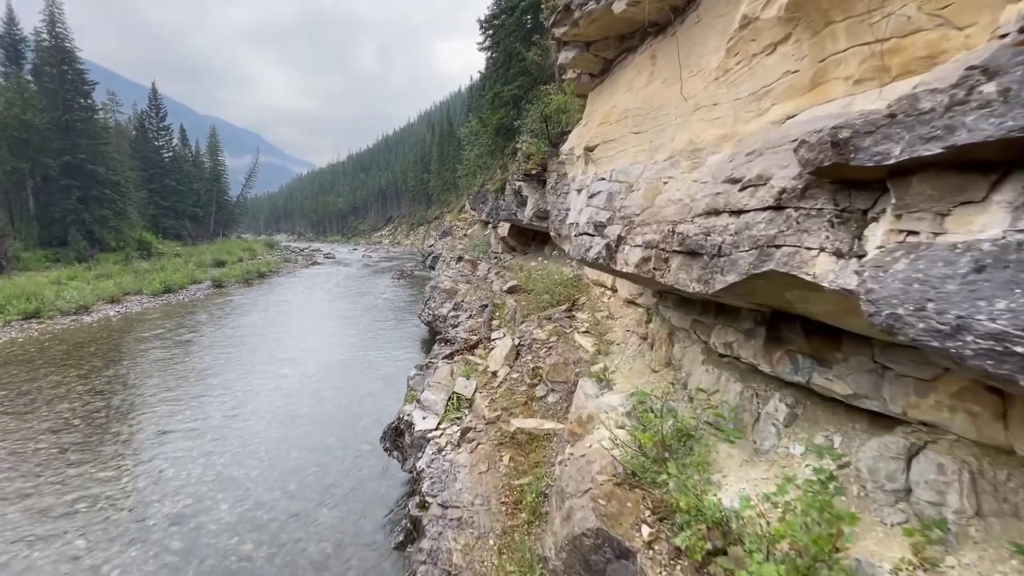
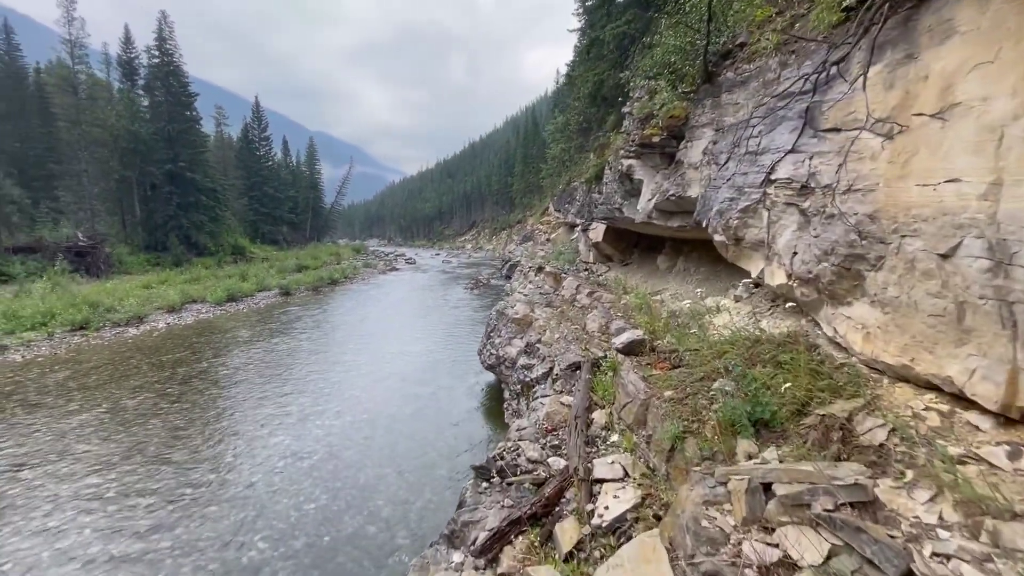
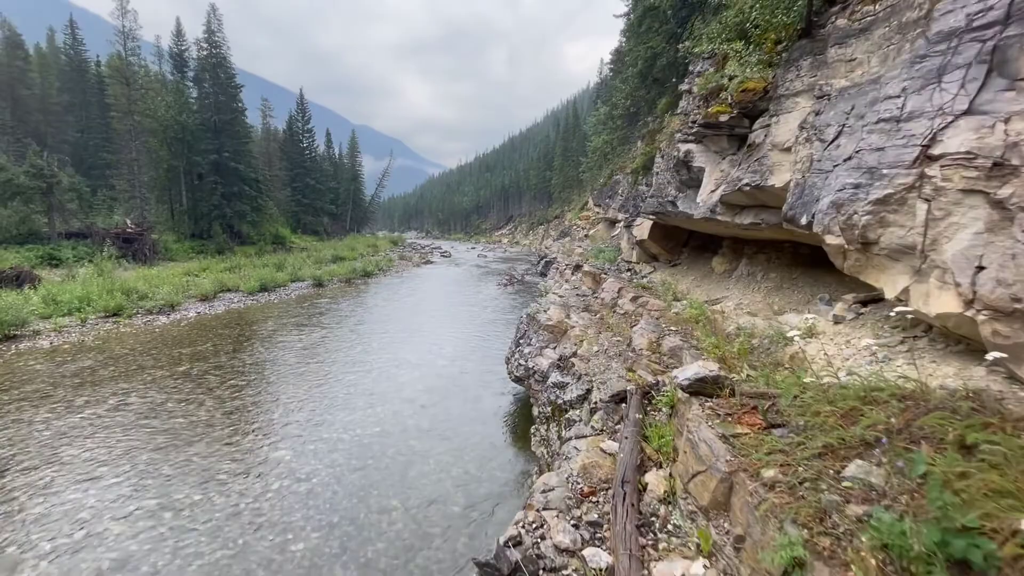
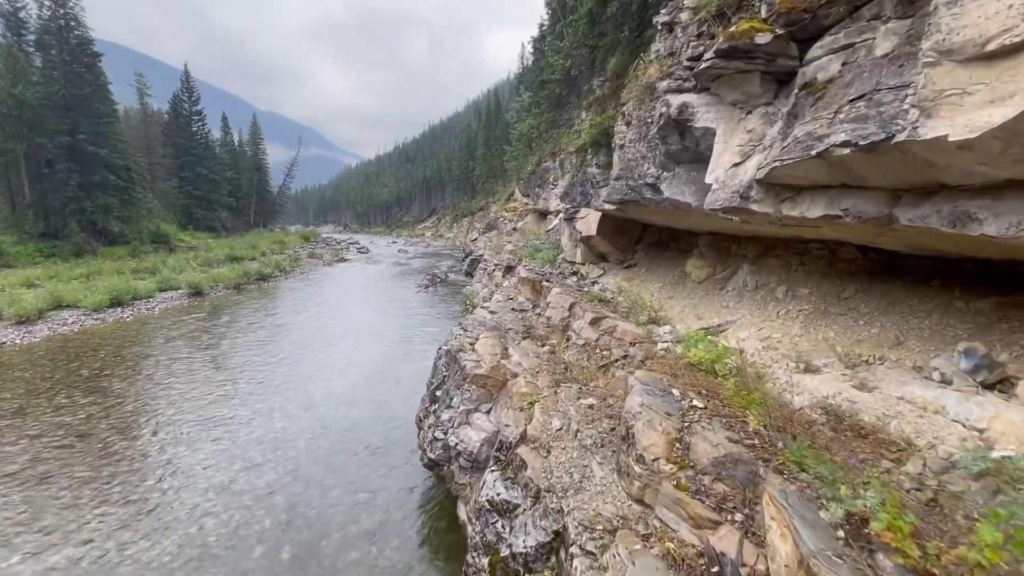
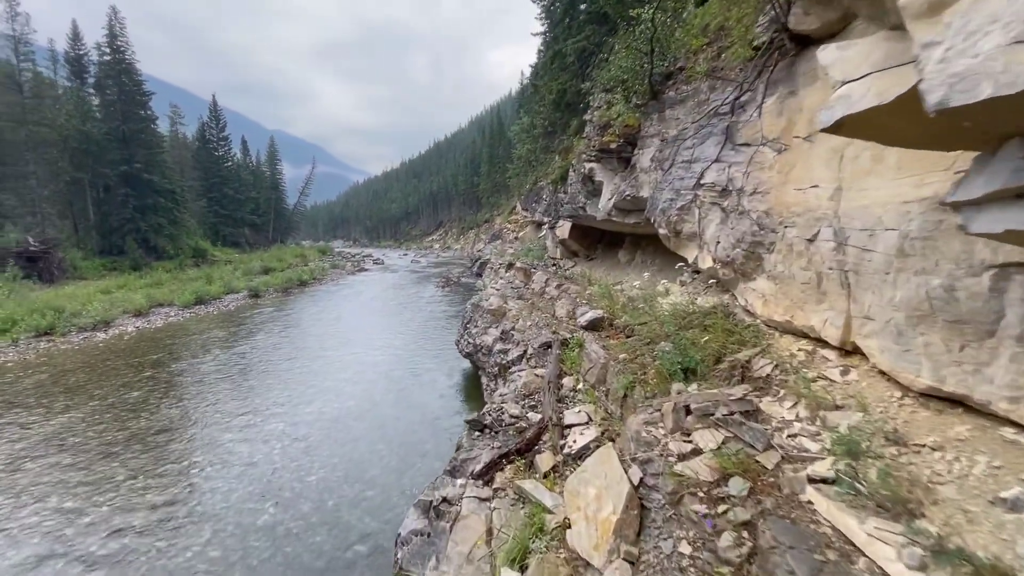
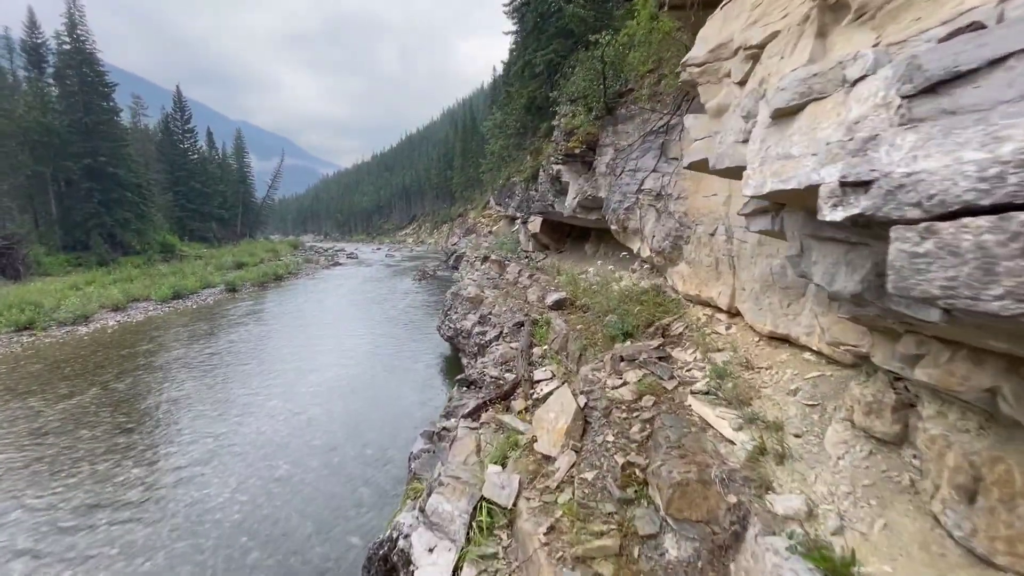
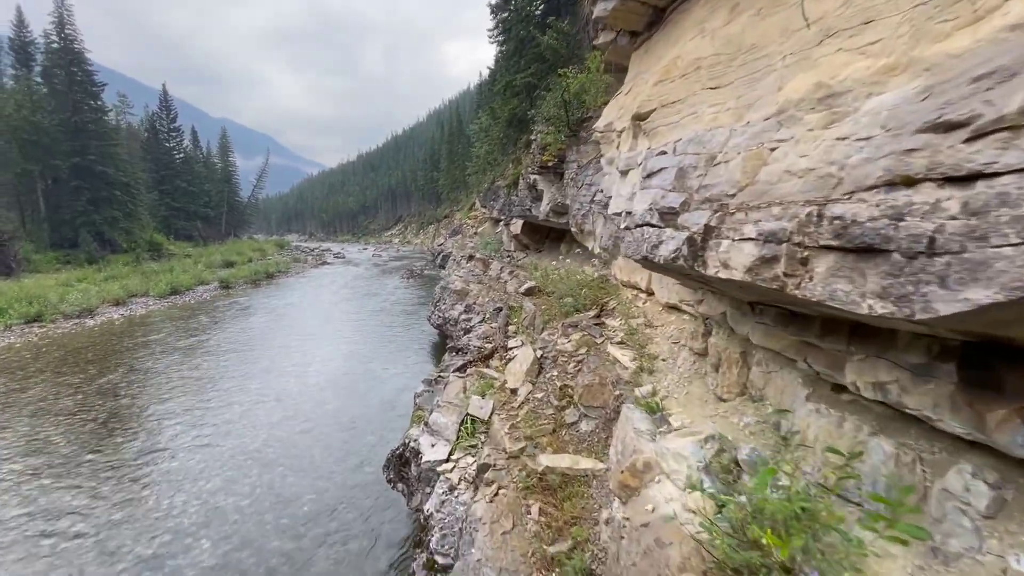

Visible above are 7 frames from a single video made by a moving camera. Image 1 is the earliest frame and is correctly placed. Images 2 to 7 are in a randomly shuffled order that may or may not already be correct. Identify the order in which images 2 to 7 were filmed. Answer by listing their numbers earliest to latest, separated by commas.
7, 6, 5, 2, 3, 4
